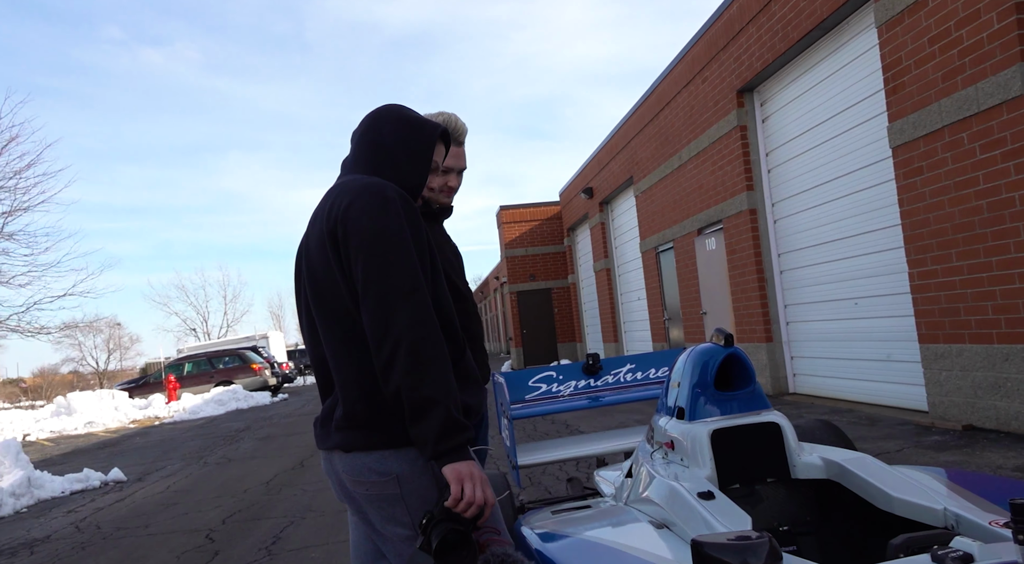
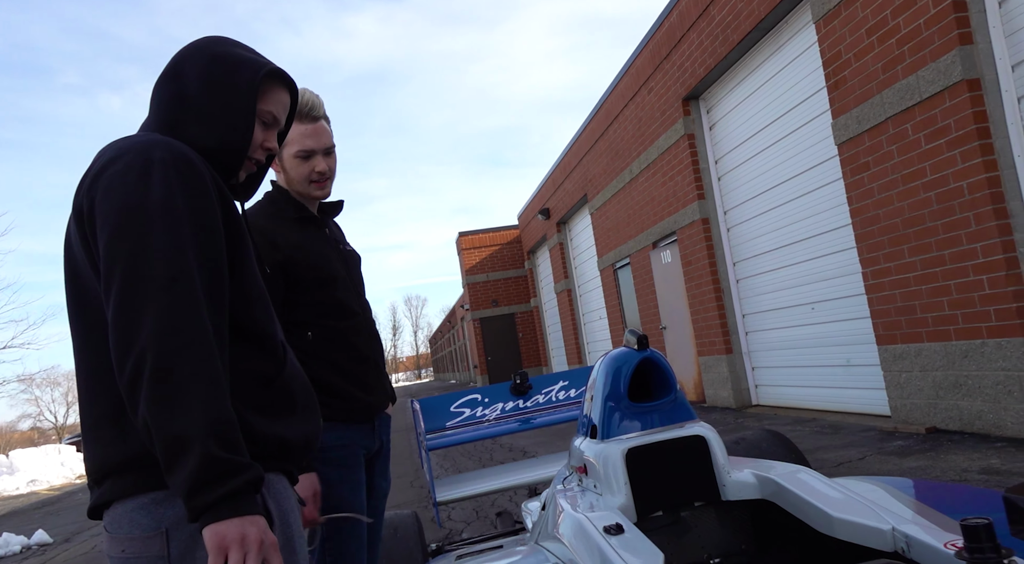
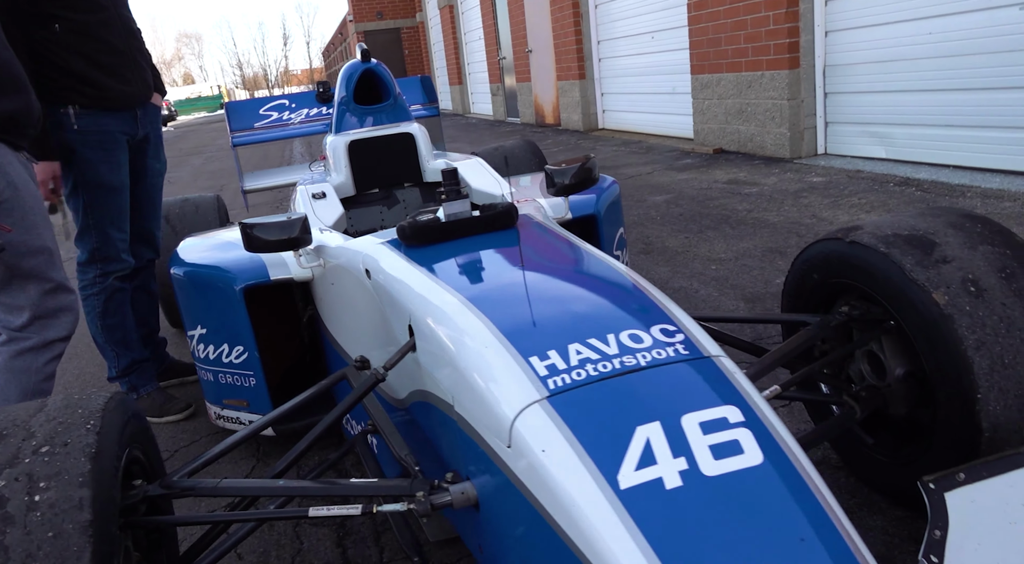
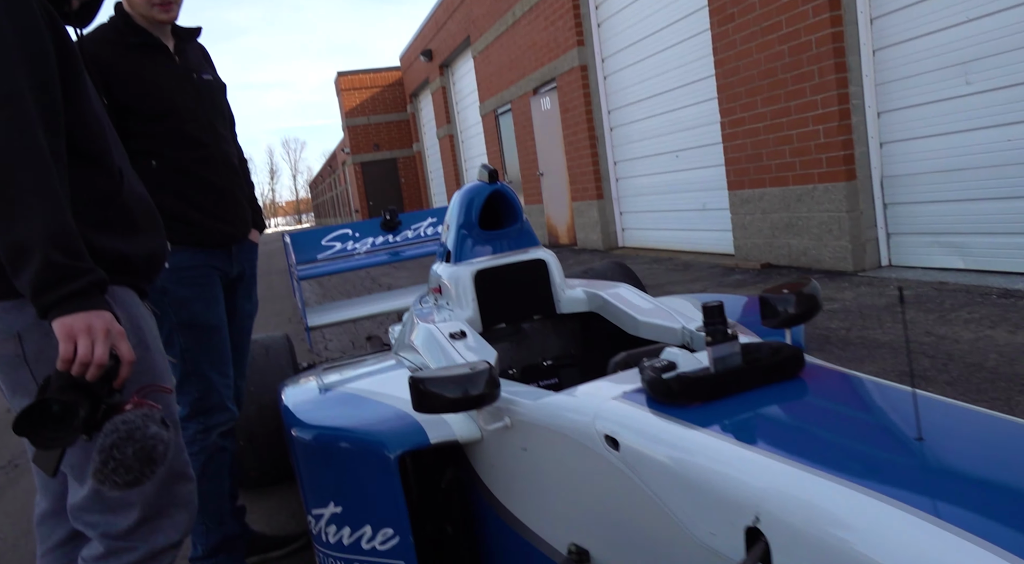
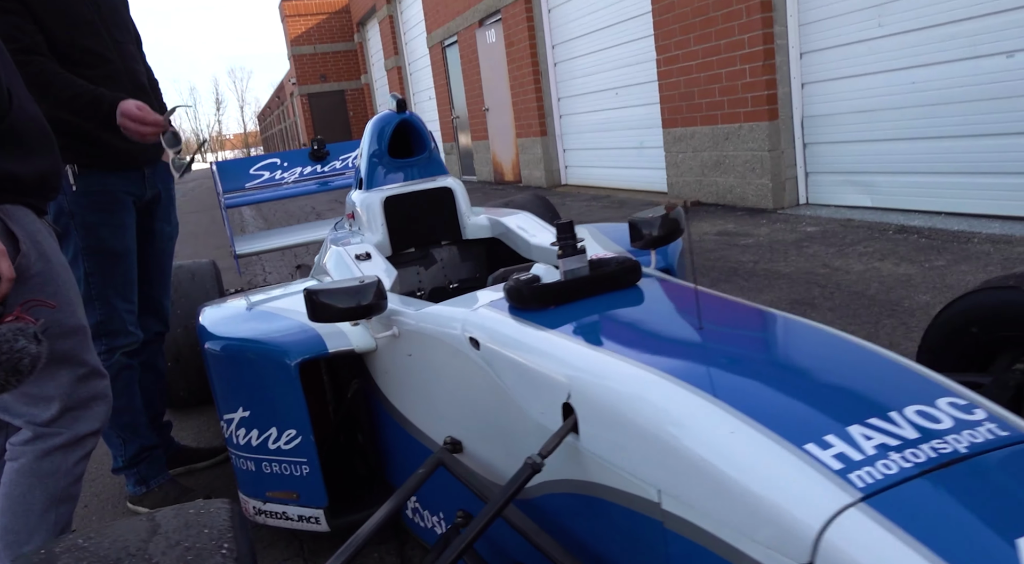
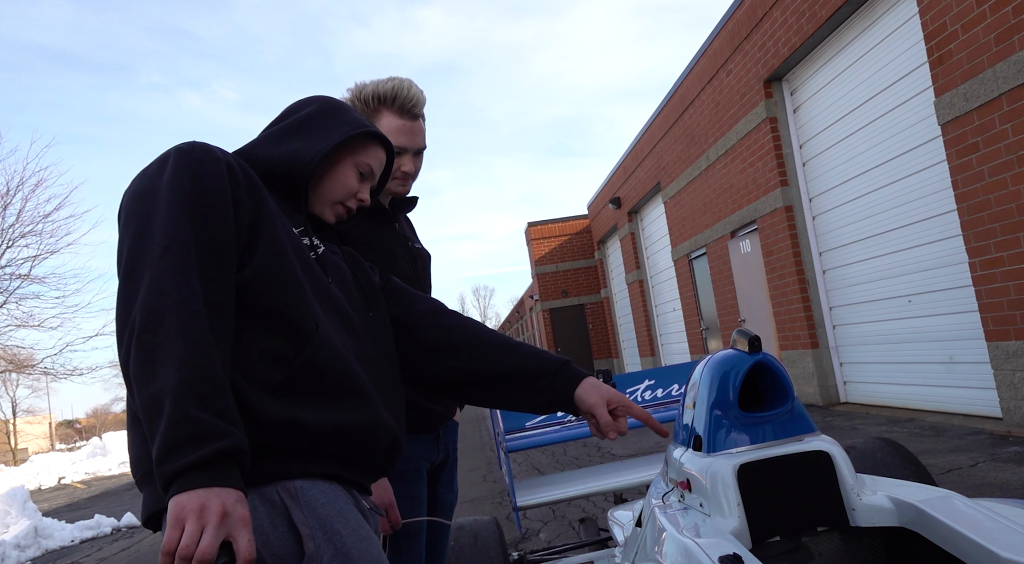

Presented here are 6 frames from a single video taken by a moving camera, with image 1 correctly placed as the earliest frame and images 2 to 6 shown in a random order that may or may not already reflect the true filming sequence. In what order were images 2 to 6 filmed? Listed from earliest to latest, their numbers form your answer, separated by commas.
6, 2, 4, 5, 3
